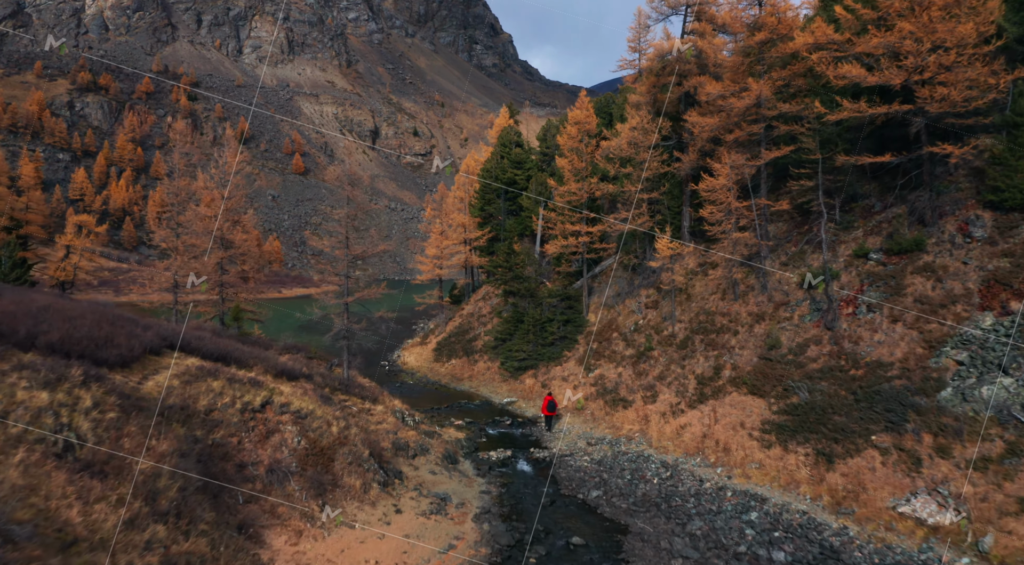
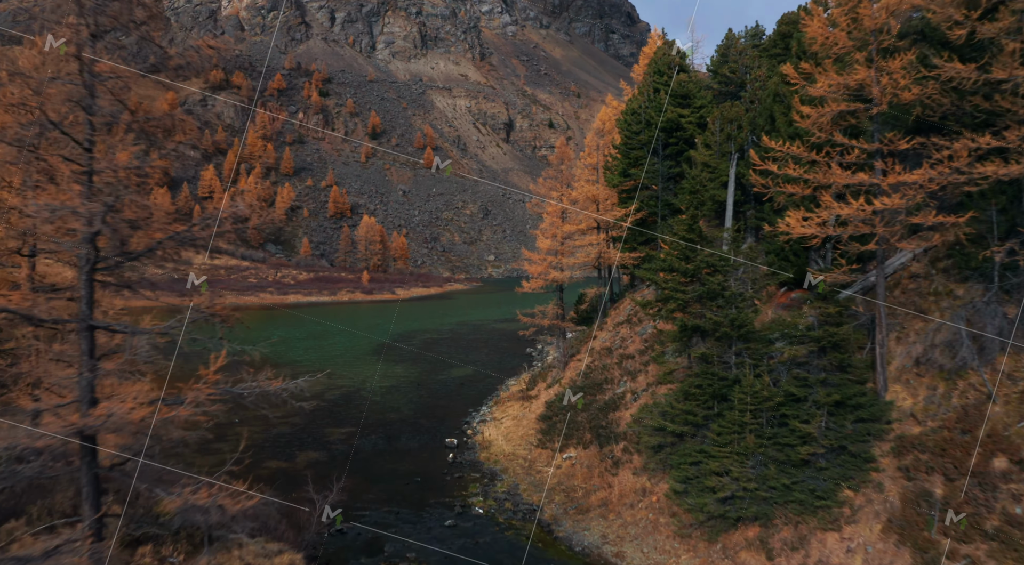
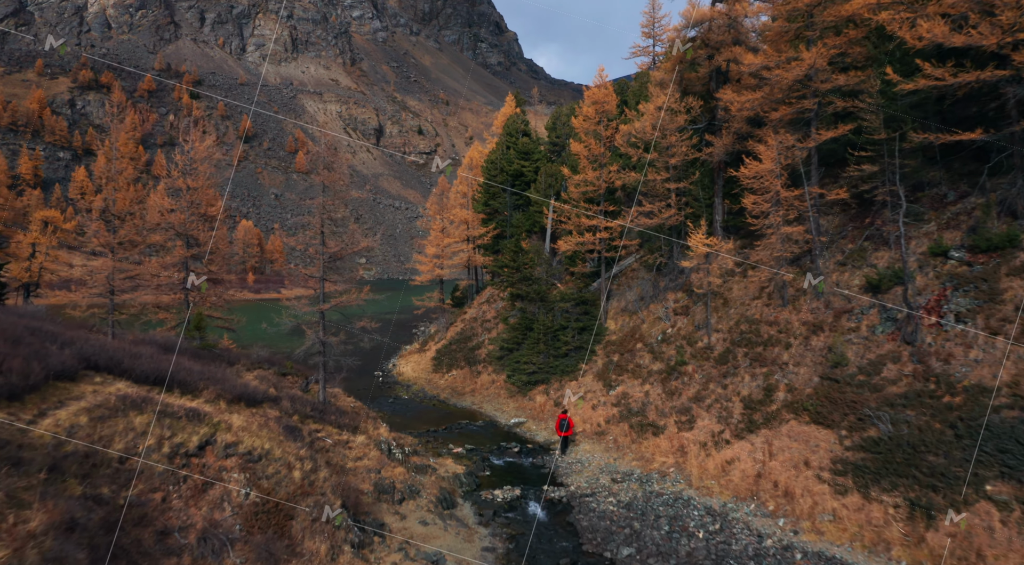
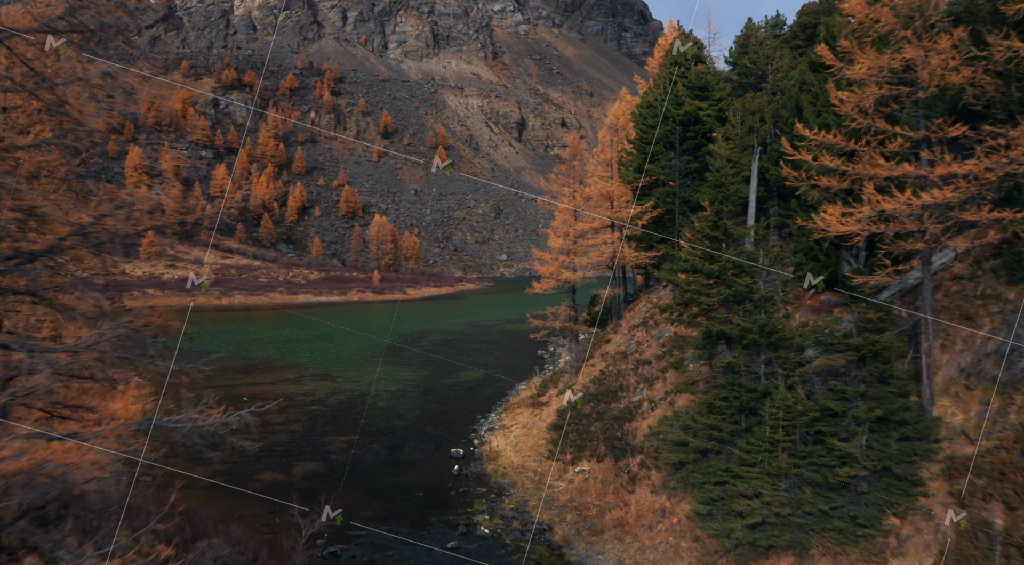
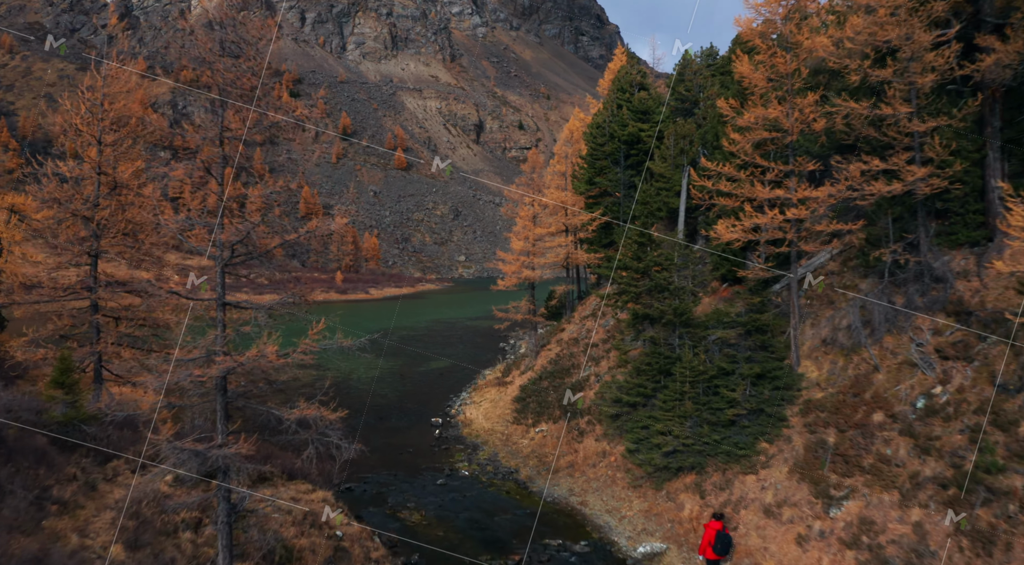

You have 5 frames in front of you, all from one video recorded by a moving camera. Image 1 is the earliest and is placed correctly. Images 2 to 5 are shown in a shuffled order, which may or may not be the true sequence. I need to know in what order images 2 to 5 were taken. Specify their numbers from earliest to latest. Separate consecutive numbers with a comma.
3, 5, 2, 4
